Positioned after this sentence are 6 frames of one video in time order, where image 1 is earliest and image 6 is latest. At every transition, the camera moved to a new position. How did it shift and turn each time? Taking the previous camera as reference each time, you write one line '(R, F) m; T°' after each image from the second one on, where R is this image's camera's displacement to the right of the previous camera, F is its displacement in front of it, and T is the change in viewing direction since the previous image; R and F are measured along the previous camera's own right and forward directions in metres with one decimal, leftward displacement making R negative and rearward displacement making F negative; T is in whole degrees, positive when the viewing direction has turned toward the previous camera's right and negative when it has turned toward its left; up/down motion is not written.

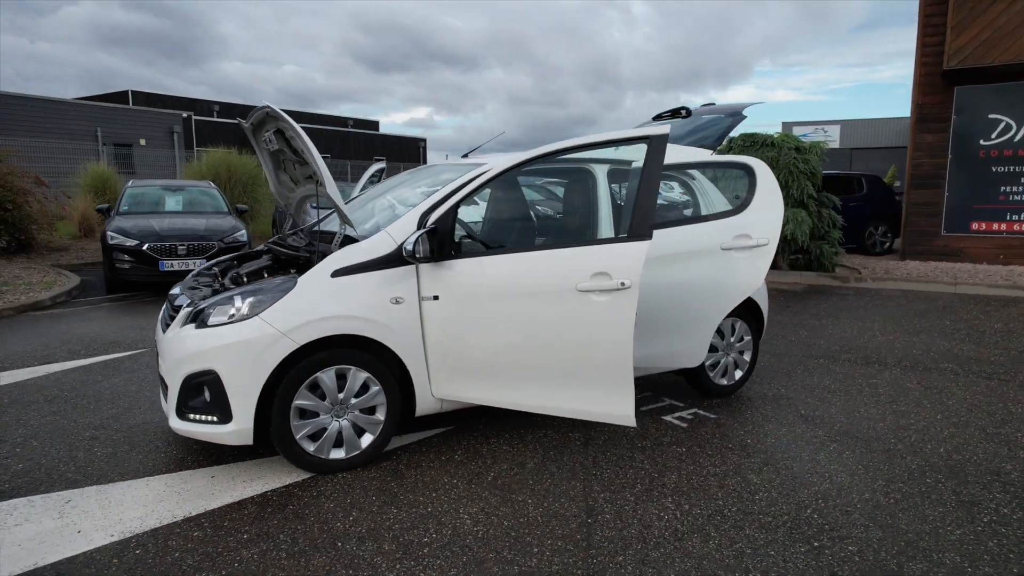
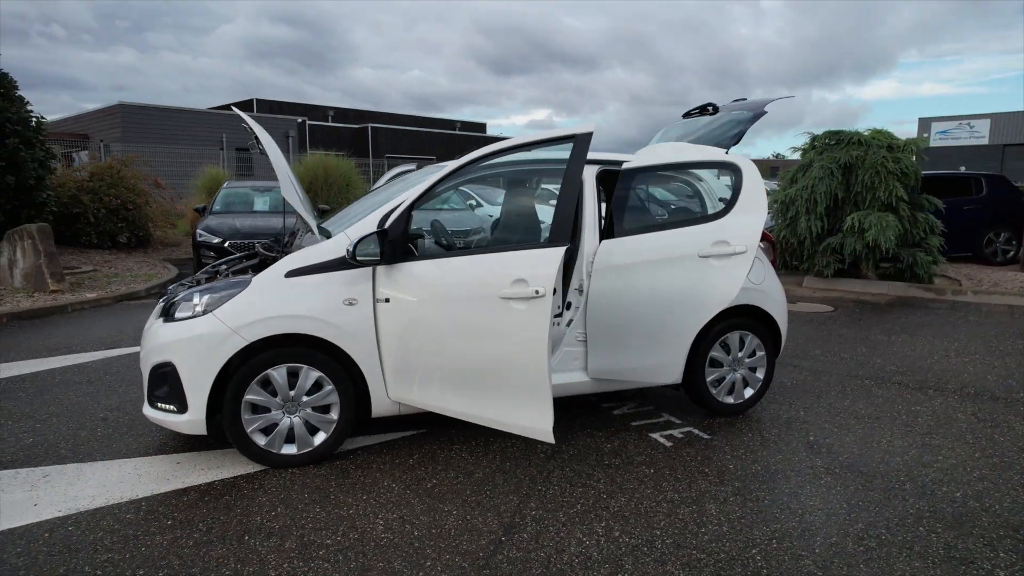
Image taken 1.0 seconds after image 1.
(+0.9, +0.2) m; -10°
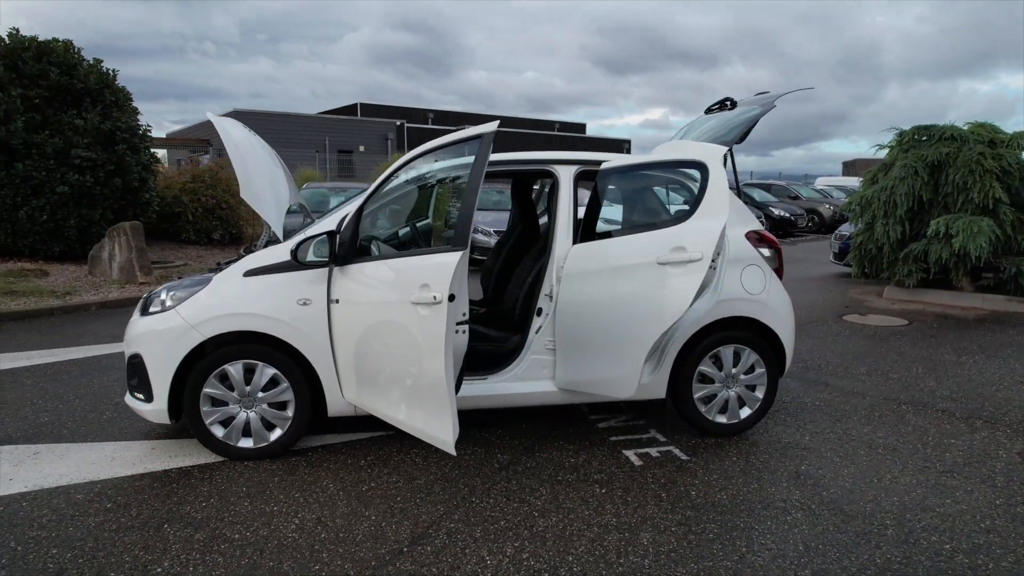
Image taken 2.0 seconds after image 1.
(+0.8, +0.2) m; -9°
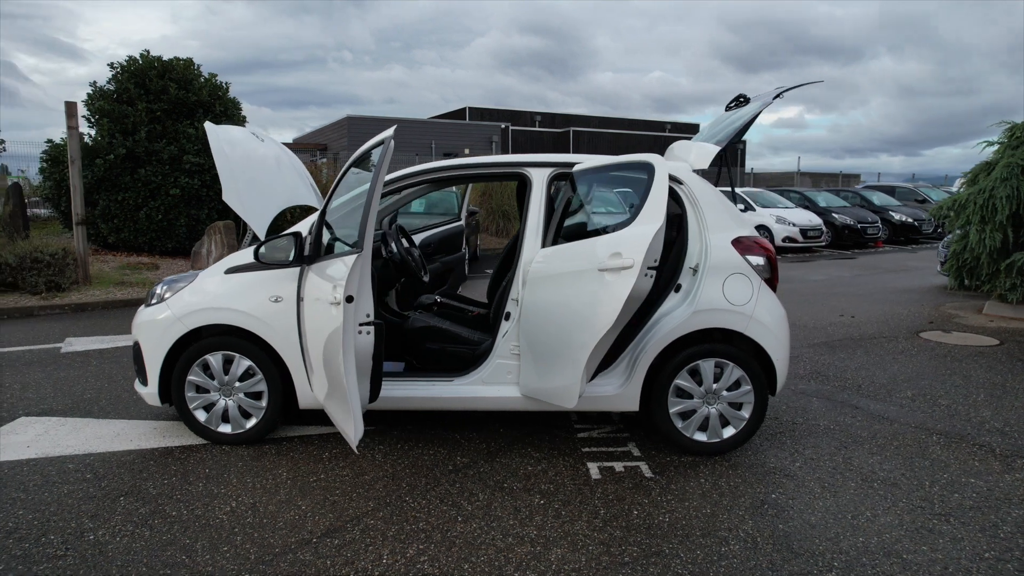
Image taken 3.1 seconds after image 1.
(+0.9, +0.1) m; -10°
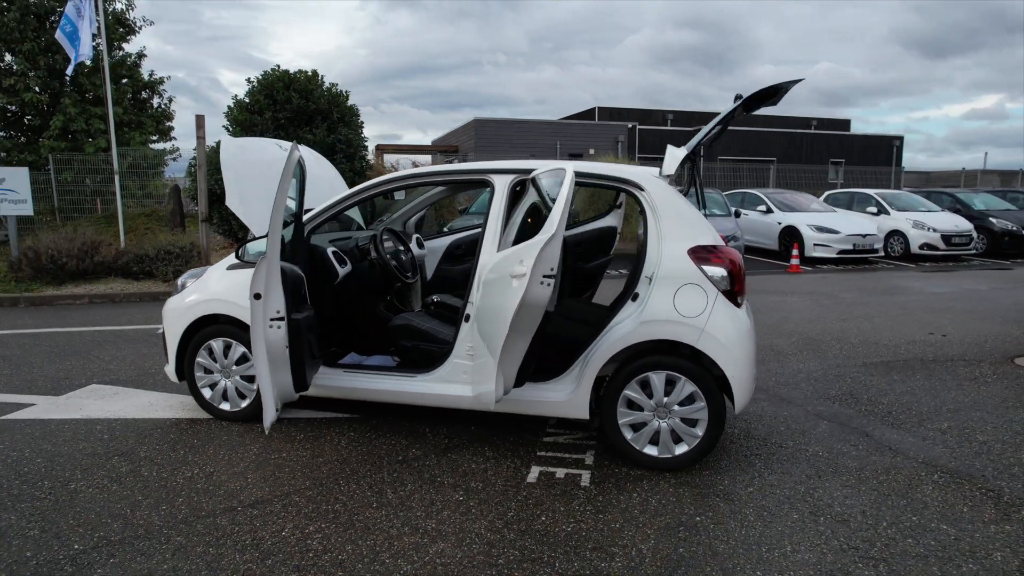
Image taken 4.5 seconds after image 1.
(+1.1, 0.0) m; -12°
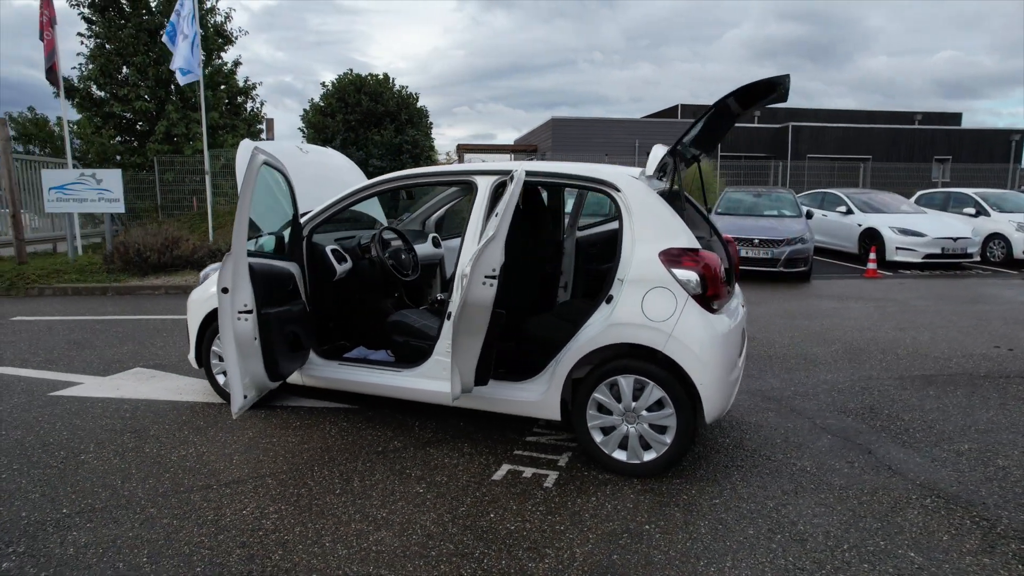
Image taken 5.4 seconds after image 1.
(+0.7, 0.0) m; -8°
